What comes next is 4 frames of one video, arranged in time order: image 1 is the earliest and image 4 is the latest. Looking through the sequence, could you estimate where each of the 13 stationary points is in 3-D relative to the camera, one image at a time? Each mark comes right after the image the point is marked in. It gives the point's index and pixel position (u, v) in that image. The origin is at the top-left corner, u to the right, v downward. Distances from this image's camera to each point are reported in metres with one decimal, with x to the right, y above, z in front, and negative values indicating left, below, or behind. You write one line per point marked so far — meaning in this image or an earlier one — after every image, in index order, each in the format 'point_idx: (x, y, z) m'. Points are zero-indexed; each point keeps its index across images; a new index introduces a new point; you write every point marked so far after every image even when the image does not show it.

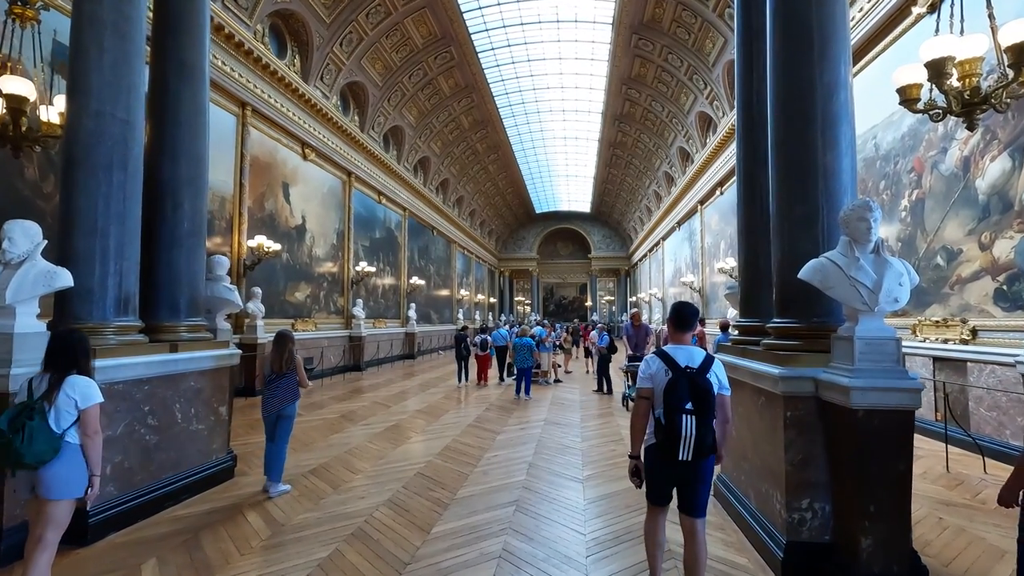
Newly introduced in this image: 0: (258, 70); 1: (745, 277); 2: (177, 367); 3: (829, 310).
0: (-6.5, +5.5, +12.5) m
1: (+2.2, +0.1, +4.6) m
2: (-3.3, -0.8, +4.9) m
3: (+2.3, -0.2, +3.6) m
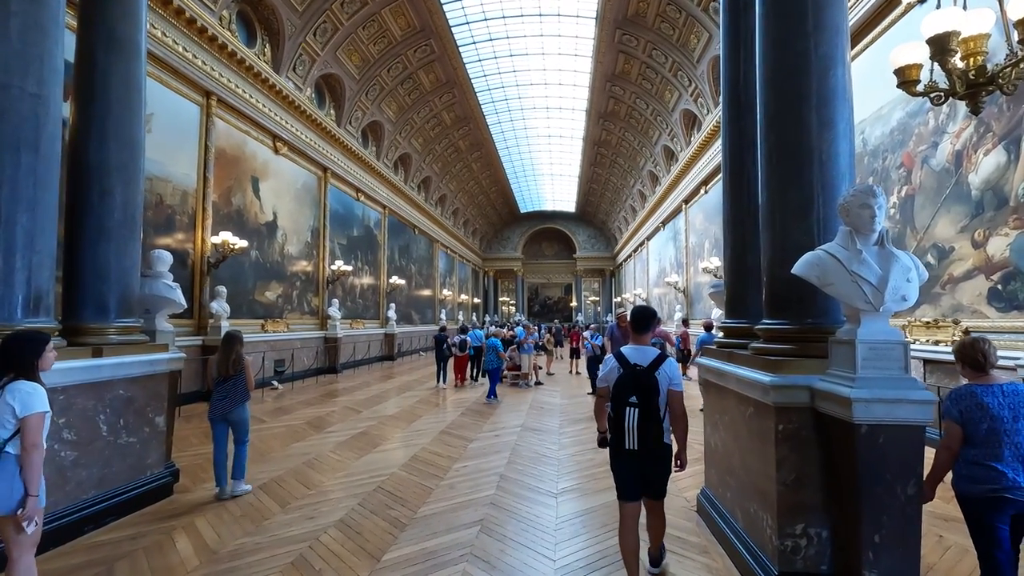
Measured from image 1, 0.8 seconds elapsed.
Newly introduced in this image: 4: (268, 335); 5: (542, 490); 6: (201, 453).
0: (-7.0, +5.6, +11.9) m
1: (+1.9, +0.1, +4.2) m
2: (-3.6, -0.8, +4.3) m
3: (+2.0, -0.2, +3.2) m
4: (-6.7, -1.3, +13.5) m
5: (+0.3, -2.2, +5.2) m
6: (-4.4, -2.4, +7.0) m
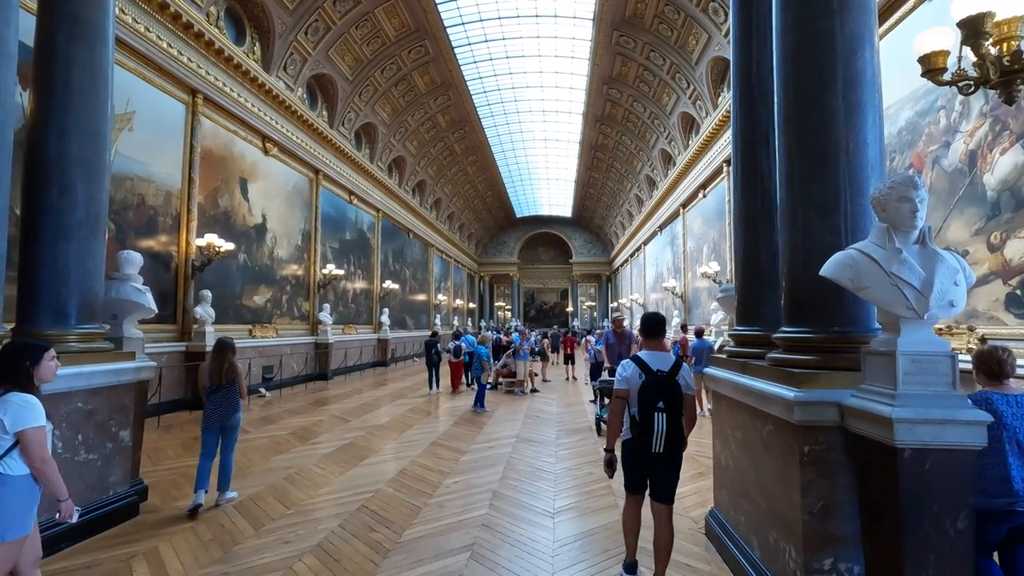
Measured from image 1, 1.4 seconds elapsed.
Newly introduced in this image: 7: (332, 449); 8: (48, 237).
0: (-7.1, +5.5, +11.6) m
1: (+1.9, +0.1, +3.9) m
2: (-3.7, -0.8, +3.9) m
3: (+2.0, -0.2, +2.9) m
4: (-6.9, -1.4, +13.1) m
5: (+0.3, -2.2, +4.9) m
6: (-4.5, -2.4, +6.6) m
7: (-2.7, -2.4, +7.3) m
8: (-4.0, +0.5, +4.3) m
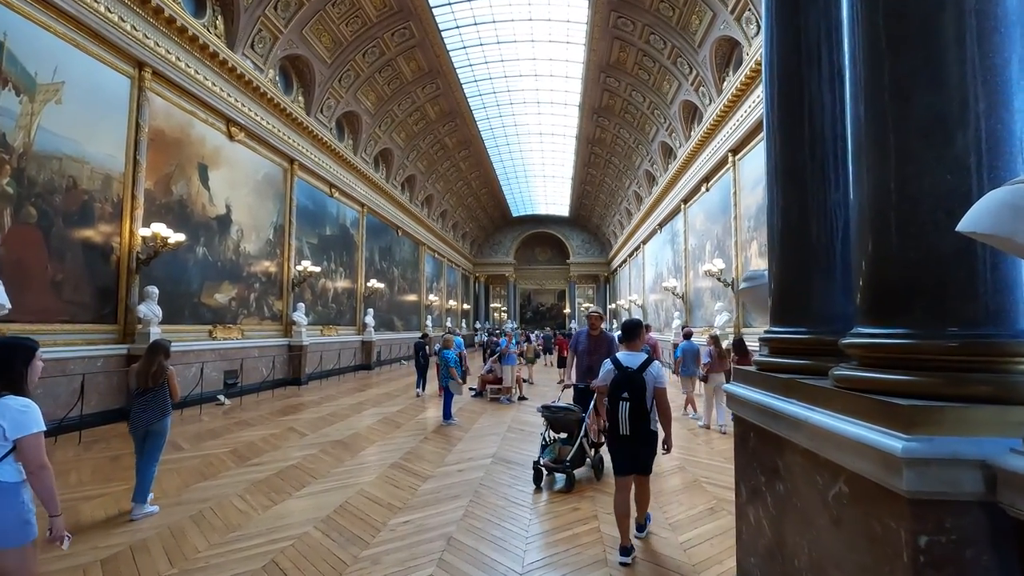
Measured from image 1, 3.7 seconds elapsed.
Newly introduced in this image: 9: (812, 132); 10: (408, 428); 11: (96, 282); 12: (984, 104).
0: (-7.4, +5.6, +10.4) m
1: (+1.5, +0.2, +2.8) m
2: (-4.0, -0.7, +2.8) m
3: (+1.7, -0.1, +1.7) m
4: (-7.2, -1.3, +11.9) m
5: (-0.1, -2.1, +3.7) m
6: (-4.9, -2.3, +5.4) m
7: (-3.0, -2.3, +6.2) m
8: (-4.4, +0.6, +3.1) m
9: (+1.6, +0.8, +2.7) m
10: (-2.0, -2.7, +9.3) m
11: (-7.7, +0.1, +9.0) m
12: (+1.7, +0.6, +1.7) m
